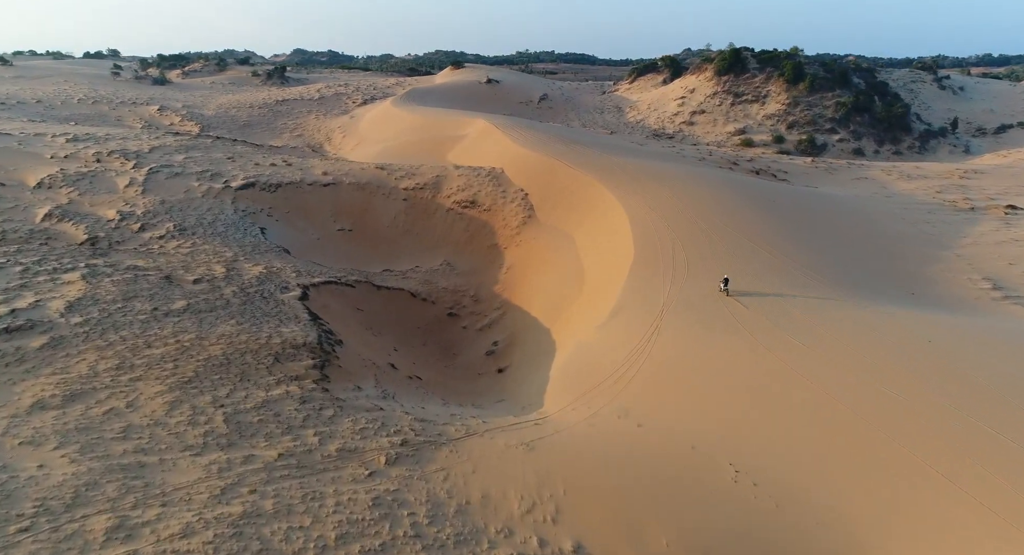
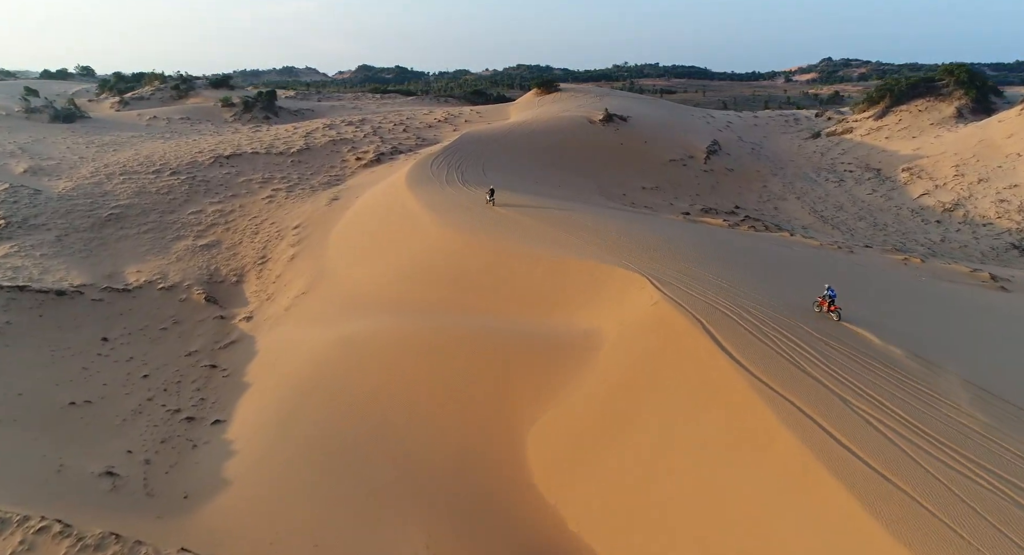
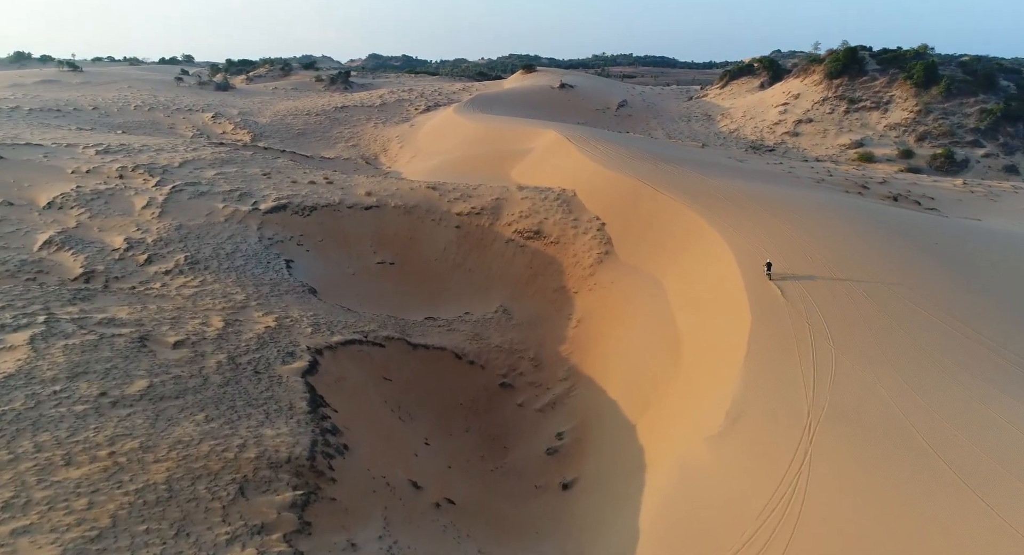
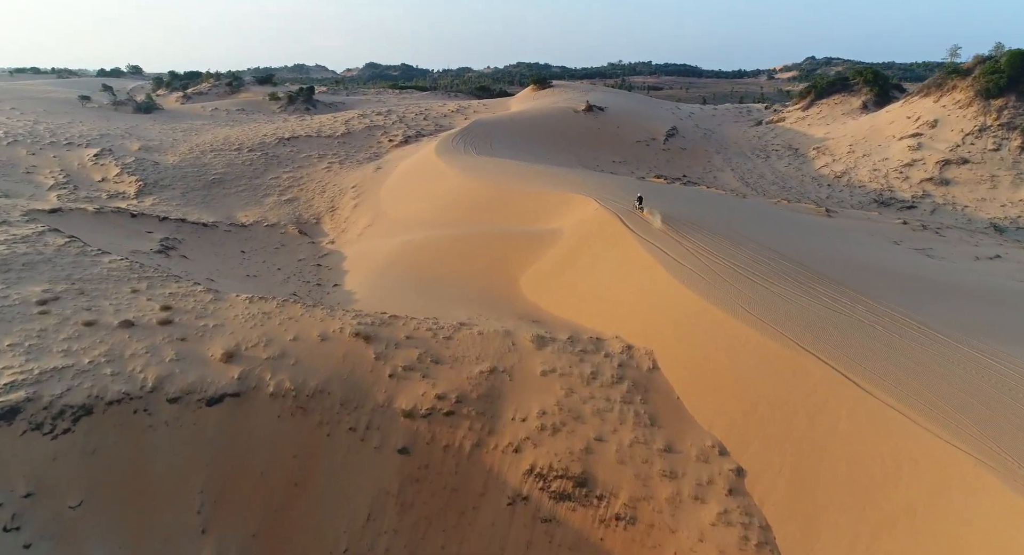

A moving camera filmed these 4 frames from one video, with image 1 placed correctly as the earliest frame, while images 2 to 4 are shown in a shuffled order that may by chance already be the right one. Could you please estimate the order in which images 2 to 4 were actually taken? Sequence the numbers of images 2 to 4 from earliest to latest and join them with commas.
3, 4, 2
